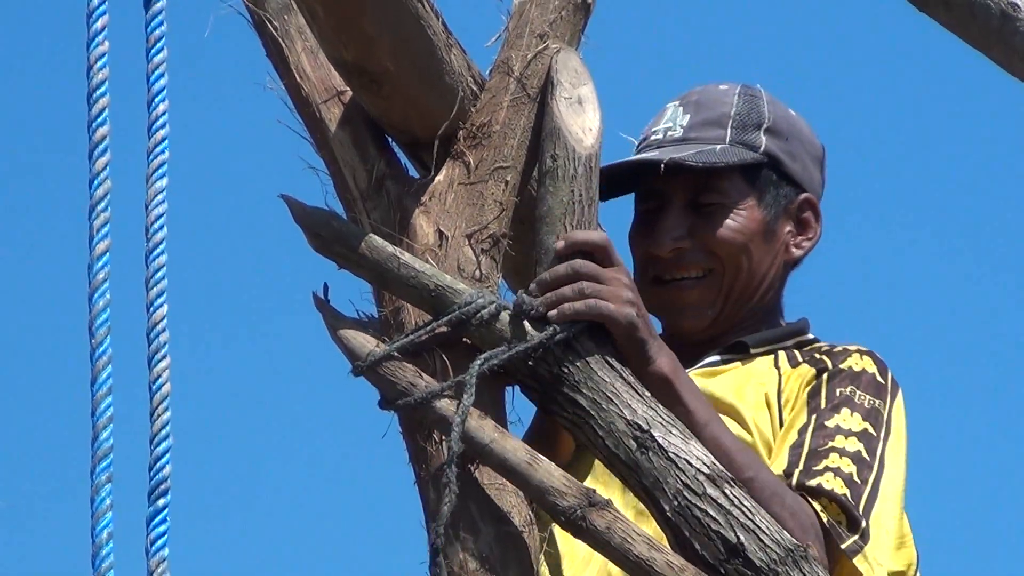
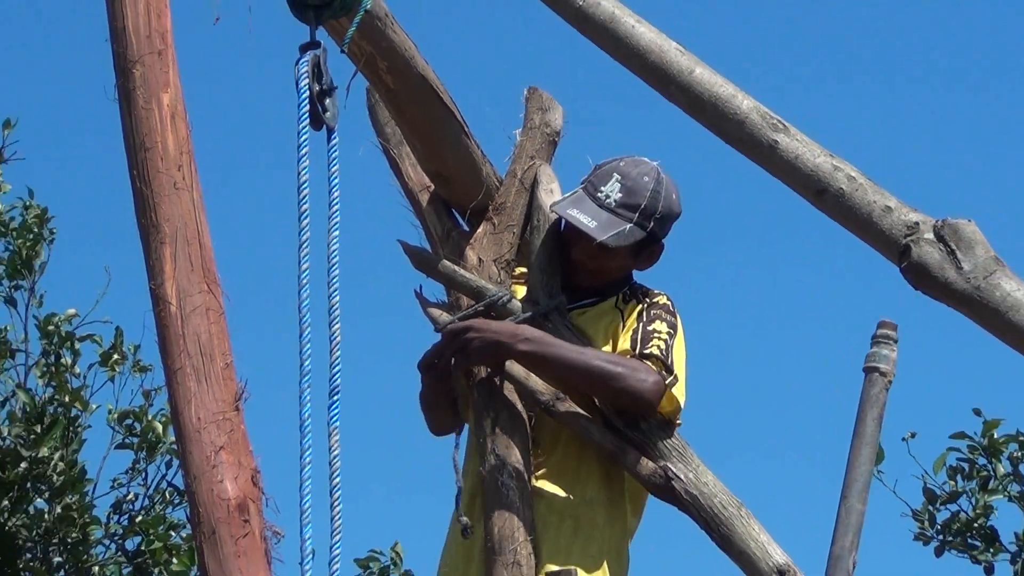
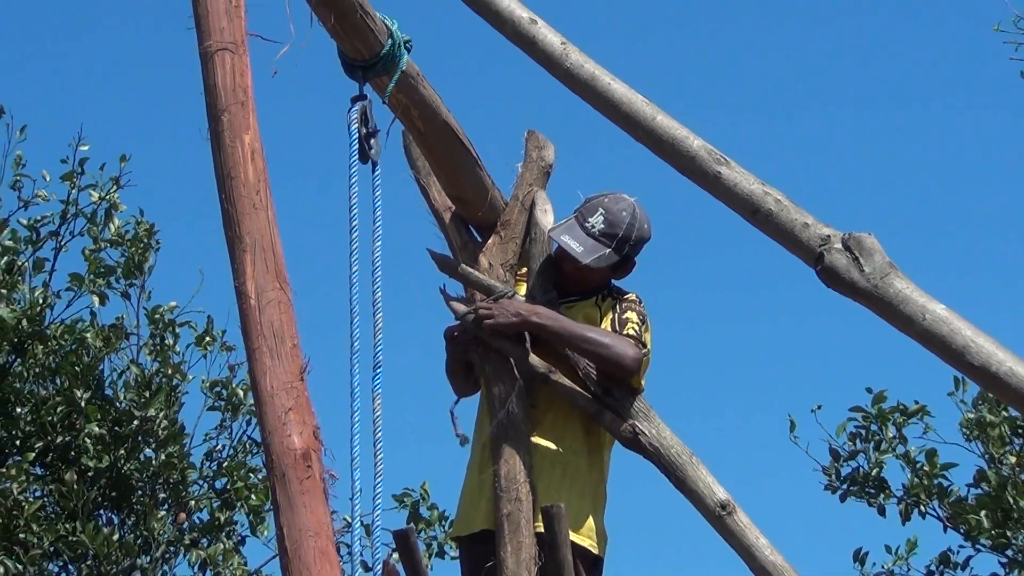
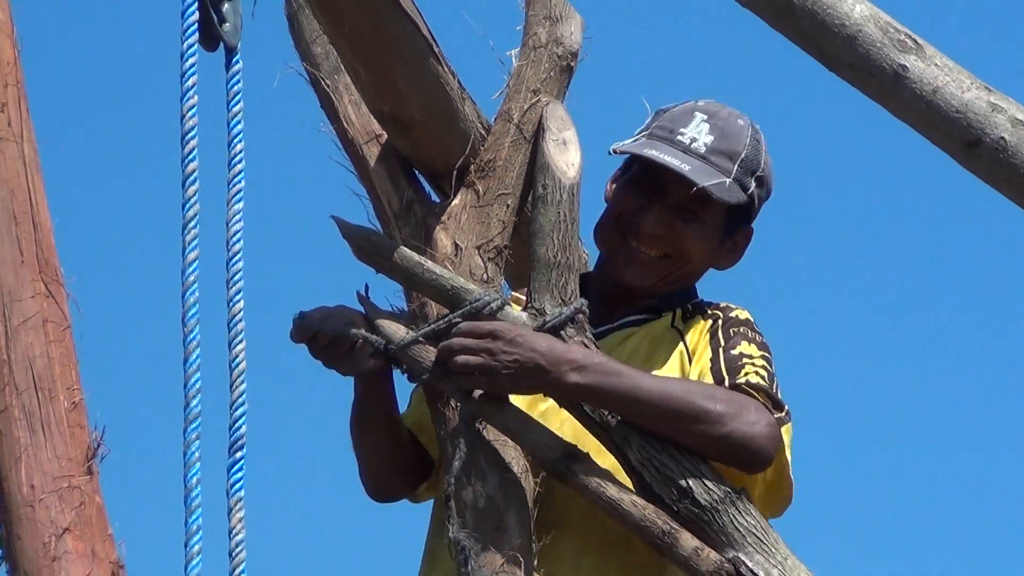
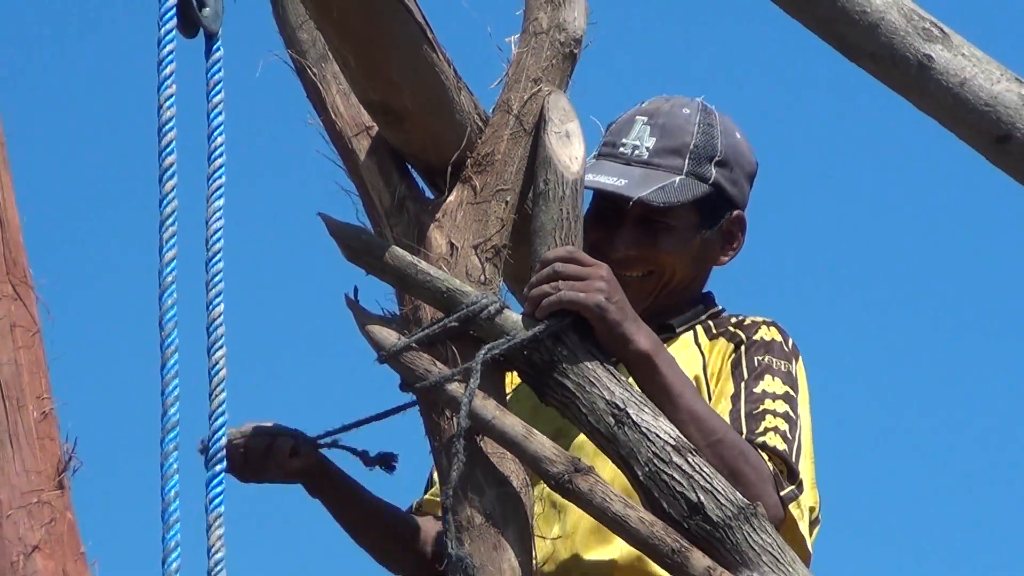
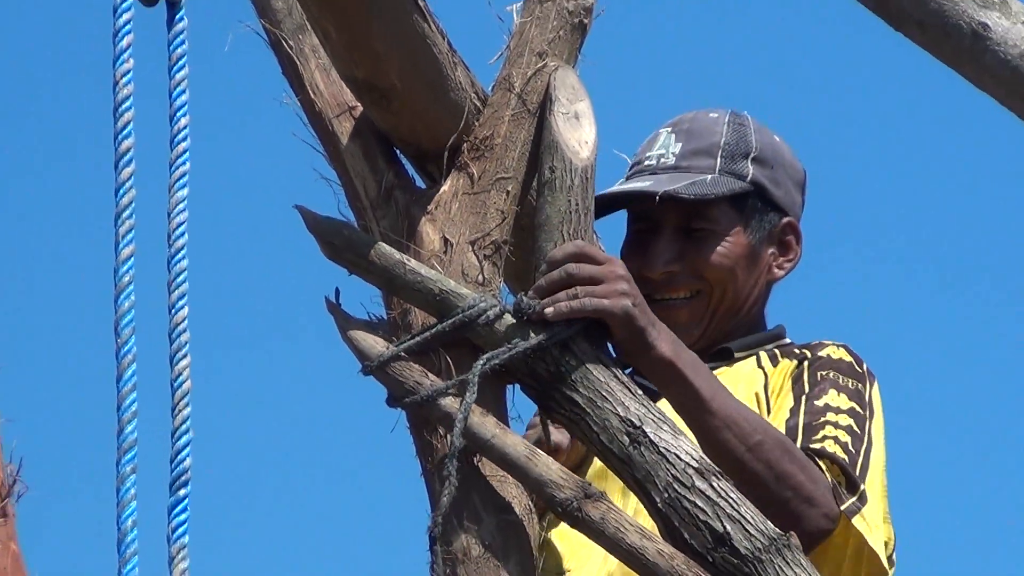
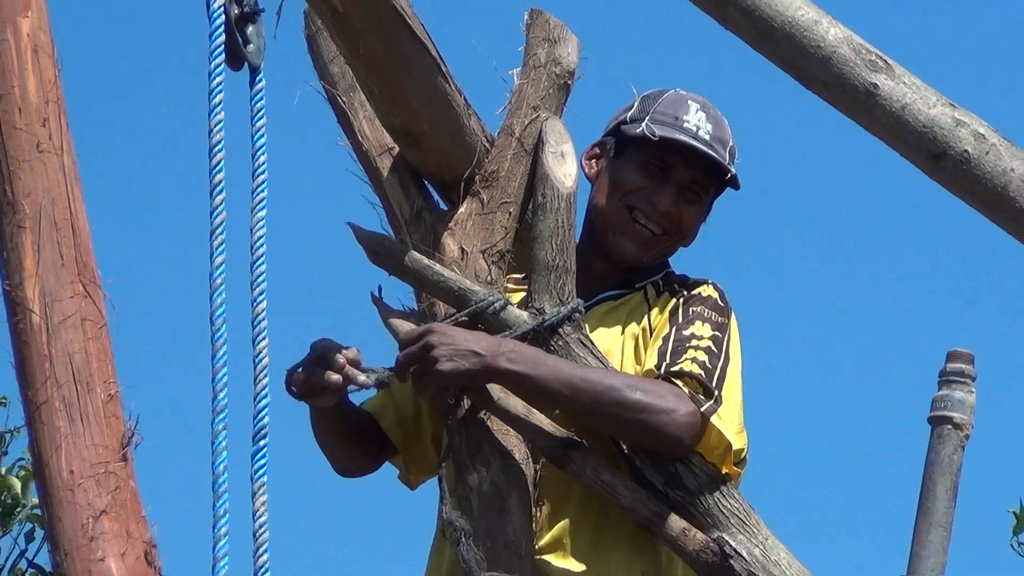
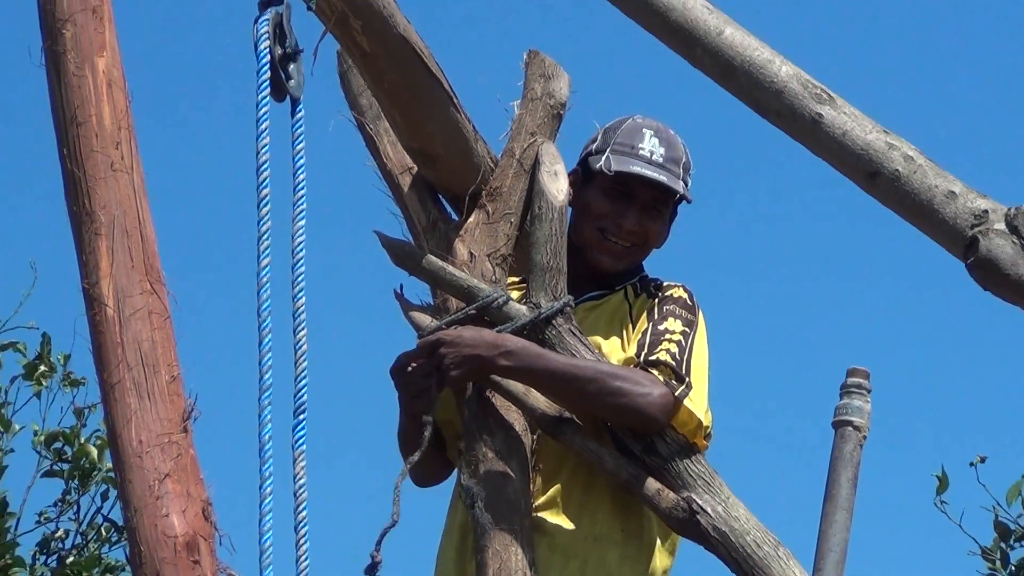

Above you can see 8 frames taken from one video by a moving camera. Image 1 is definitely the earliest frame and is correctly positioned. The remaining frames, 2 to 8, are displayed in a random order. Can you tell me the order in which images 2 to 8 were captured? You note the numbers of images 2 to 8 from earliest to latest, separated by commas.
6, 5, 4, 7, 8, 2, 3
